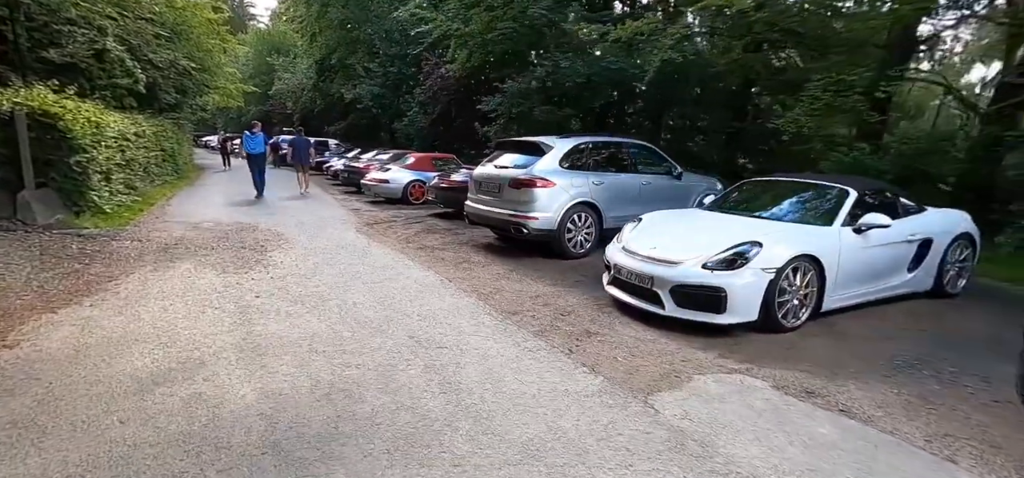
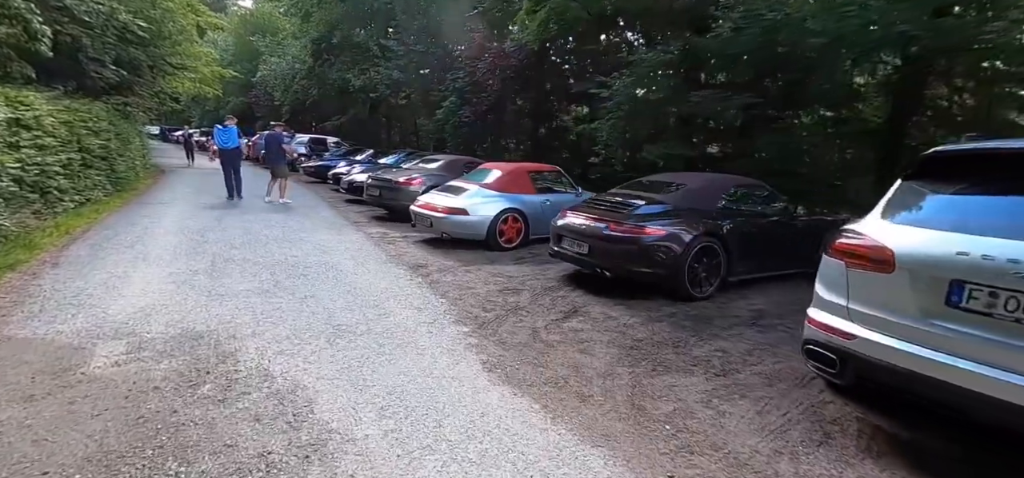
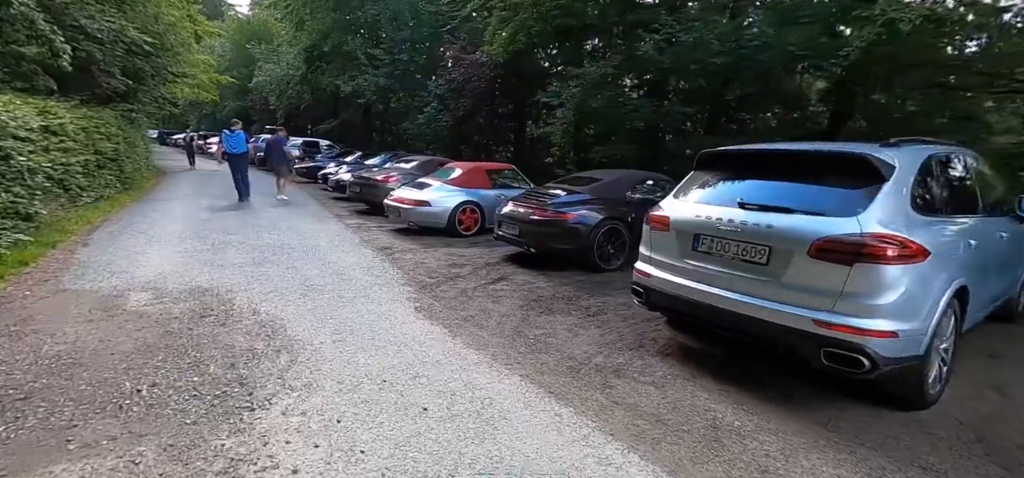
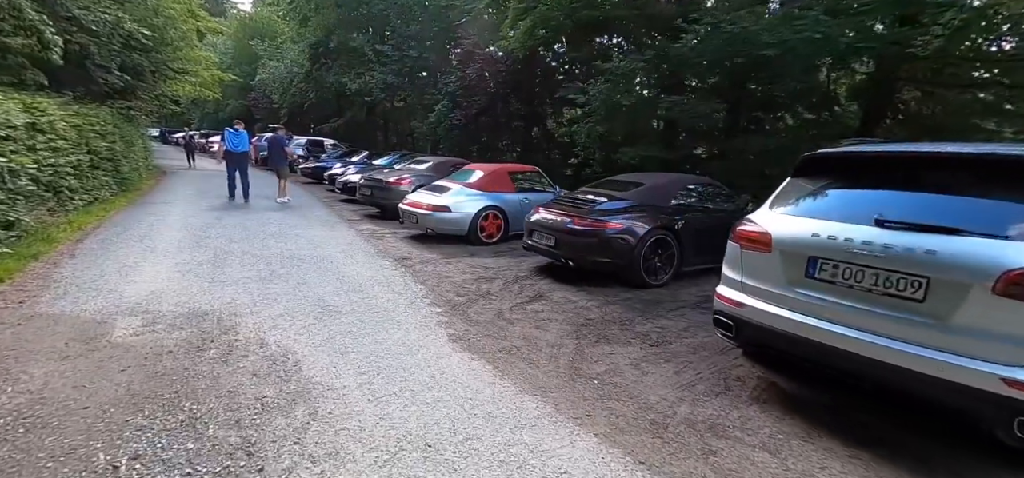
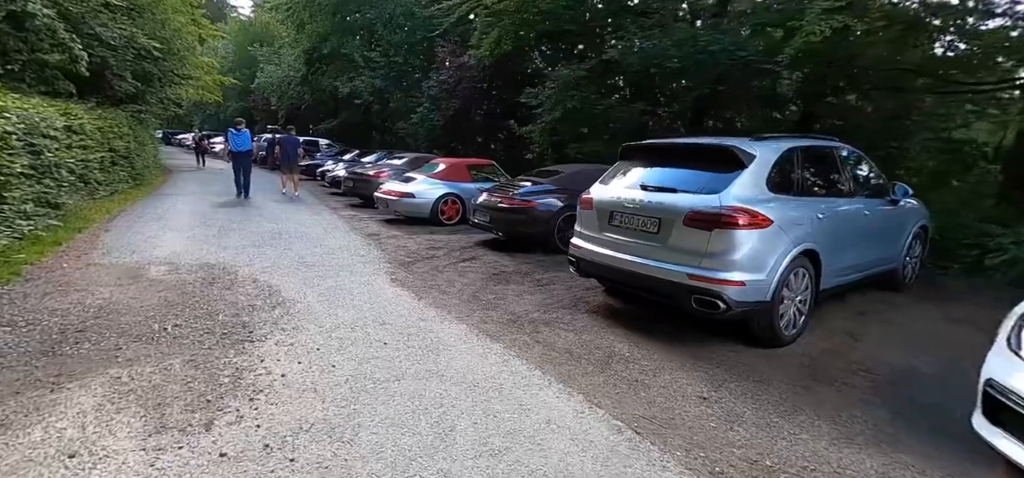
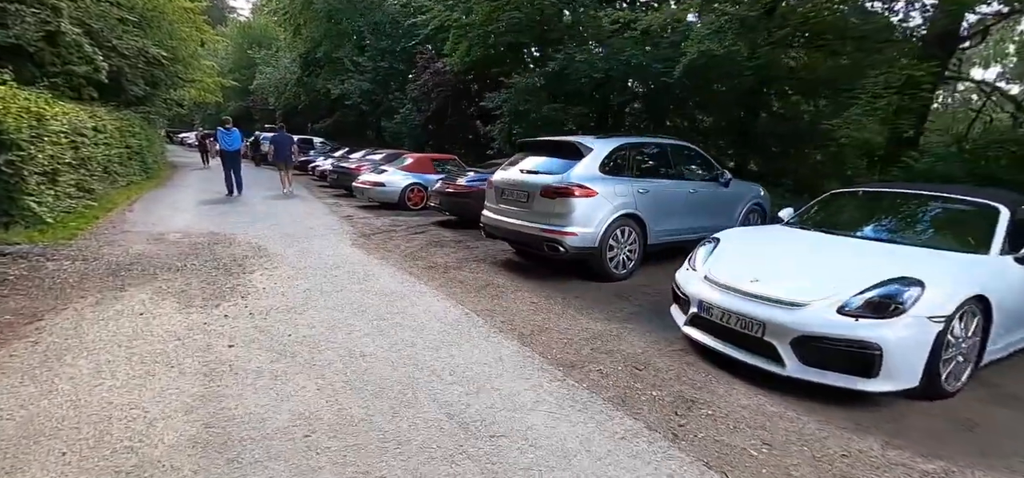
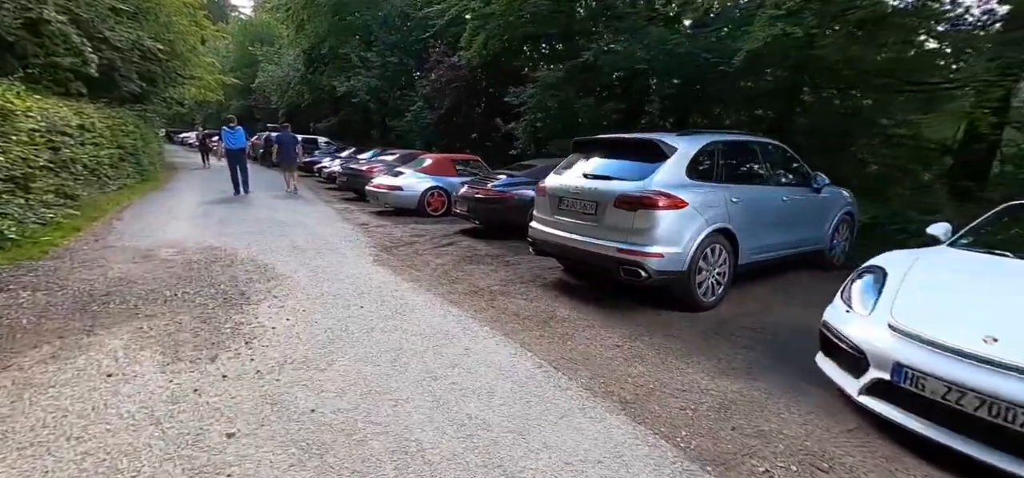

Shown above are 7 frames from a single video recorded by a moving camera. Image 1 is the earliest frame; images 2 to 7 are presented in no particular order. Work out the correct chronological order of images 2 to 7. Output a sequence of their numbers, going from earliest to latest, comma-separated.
6, 7, 5, 3, 4, 2
